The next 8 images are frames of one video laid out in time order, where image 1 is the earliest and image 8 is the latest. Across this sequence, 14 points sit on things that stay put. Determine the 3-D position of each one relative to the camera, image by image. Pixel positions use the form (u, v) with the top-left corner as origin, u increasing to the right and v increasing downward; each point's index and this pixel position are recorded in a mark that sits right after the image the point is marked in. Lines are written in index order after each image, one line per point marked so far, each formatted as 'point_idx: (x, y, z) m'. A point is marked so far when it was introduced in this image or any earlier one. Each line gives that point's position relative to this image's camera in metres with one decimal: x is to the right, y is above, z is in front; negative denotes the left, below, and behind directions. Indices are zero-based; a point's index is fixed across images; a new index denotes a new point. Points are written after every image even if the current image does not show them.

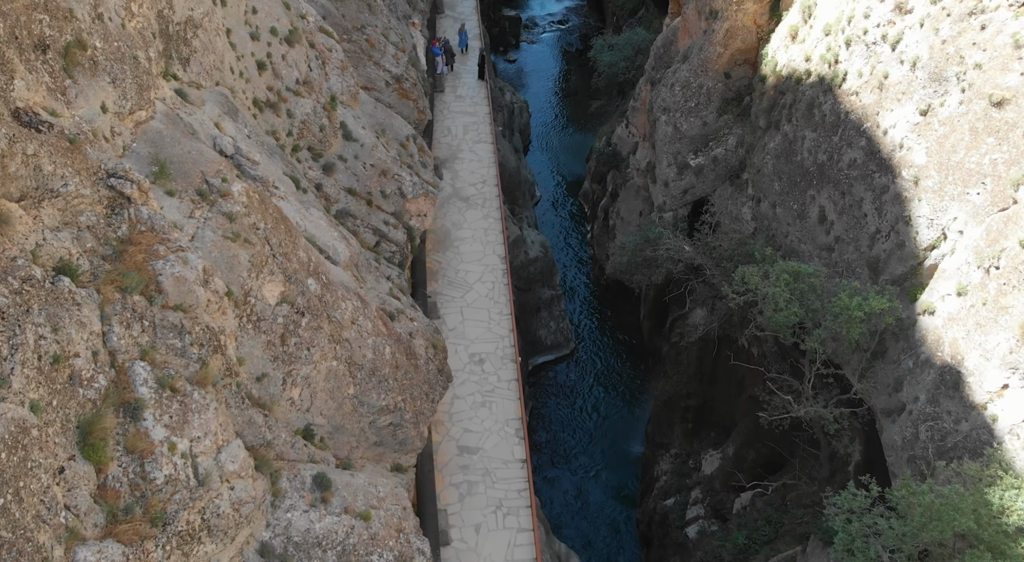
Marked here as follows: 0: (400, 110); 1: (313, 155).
0: (-2.3, +3.5, +17.7) m
1: (-3.1, +2.0, +13.3) m
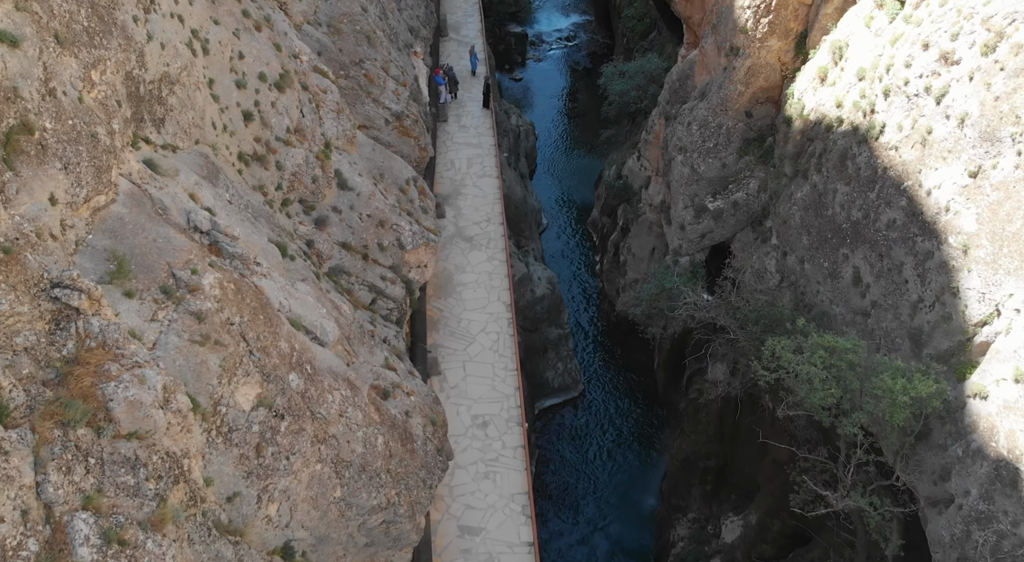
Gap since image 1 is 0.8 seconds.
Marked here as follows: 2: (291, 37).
0: (-2.2, +2.6, +16.7) m
1: (-3.0, +1.1, +12.4) m
2: (-3.5, +3.9, +13.9) m
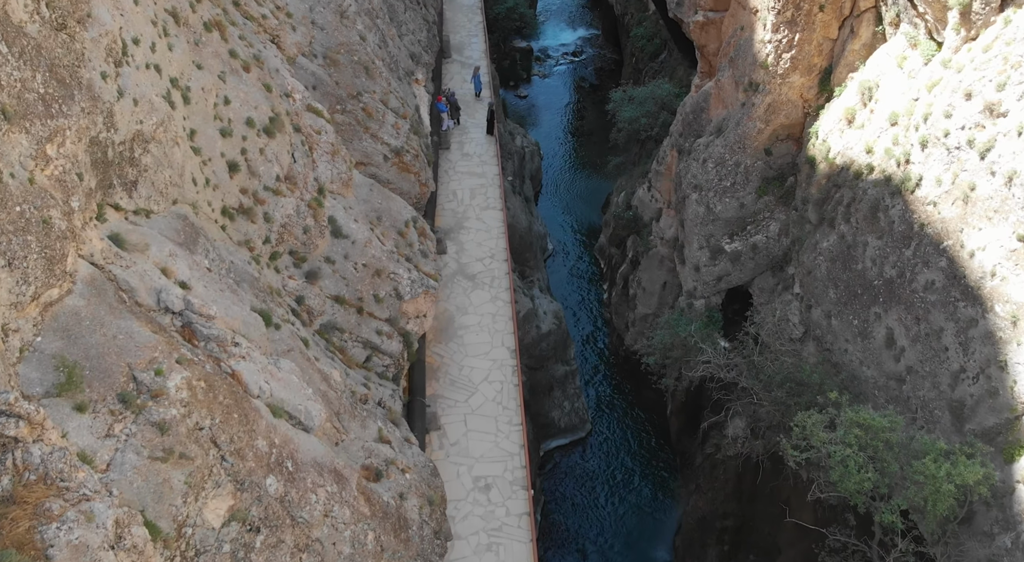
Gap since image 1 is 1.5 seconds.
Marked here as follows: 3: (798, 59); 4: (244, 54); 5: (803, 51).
0: (-2.1, +1.8, +15.9) m
1: (-2.9, +0.3, +11.5) m
2: (-3.5, +3.1, +13.0) m
3: (+4.4, +3.4, +13.4) m
4: (-3.7, +3.1, +11.9) m
5: (+4.5, +3.5, +13.3) m
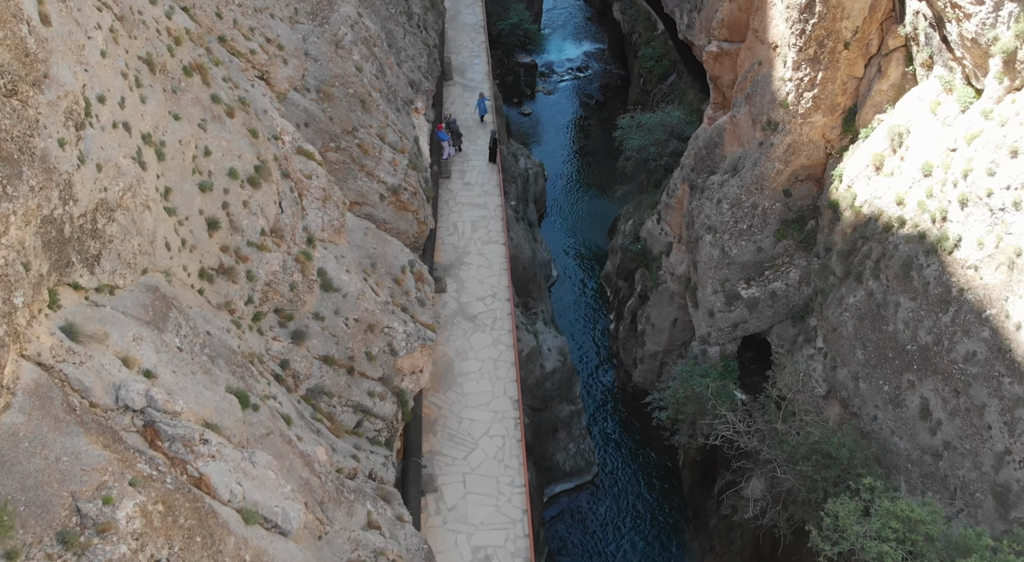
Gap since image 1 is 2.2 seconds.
0: (-2.0, +1.0, +15.1) m
1: (-2.9, -0.5, +10.7) m
2: (-3.4, +2.4, +12.2) m
3: (+4.5, +2.7, +12.5) m
4: (-3.6, +2.4, +11.0) m
5: (+4.5, +2.8, +12.4) m
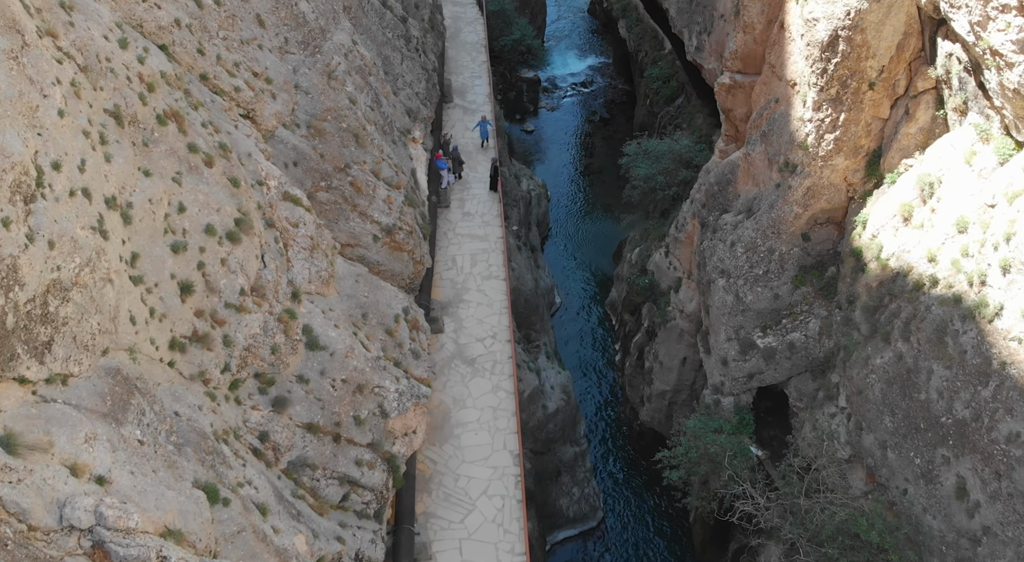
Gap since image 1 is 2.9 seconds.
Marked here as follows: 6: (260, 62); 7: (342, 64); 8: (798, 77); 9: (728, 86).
0: (-2.0, +0.2, +14.3) m
1: (-2.9, -1.2, +9.9) m
2: (-3.4, +1.6, +11.5) m
3: (+4.5, +1.9, +11.7) m
4: (-3.6, +1.6, +10.3) m
5: (+4.5, +2.0, +11.6) m
6: (-3.9, +3.4, +13.5) m
7: (-3.0, +3.9, +15.3) m
8: (+4.0, +2.8, +11.9) m
9: (+3.6, +3.3, +14.4) m
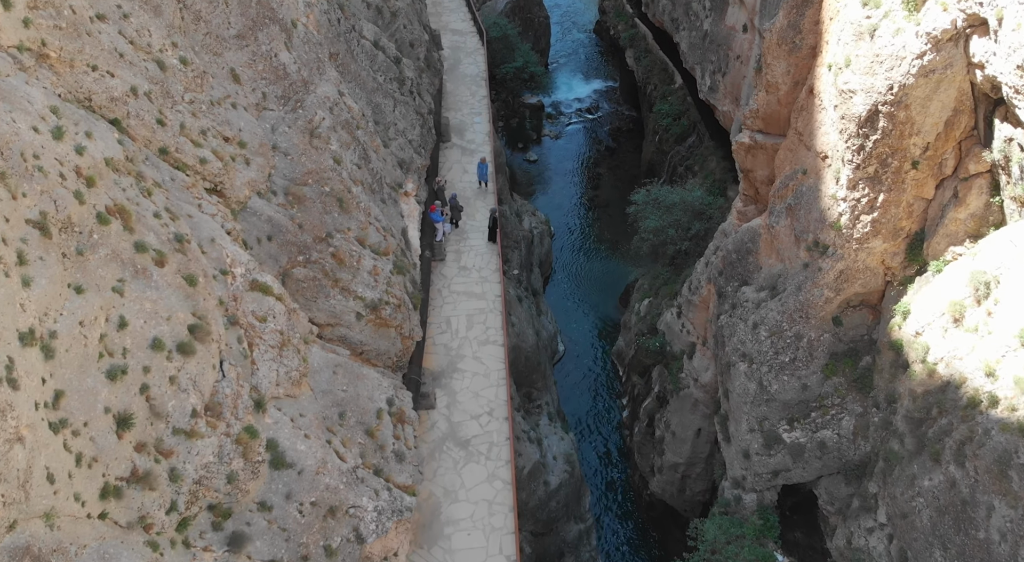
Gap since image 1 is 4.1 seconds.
0: (-2.0, -1.0, +13.0) m
1: (-2.9, -2.4, +8.6) m
2: (-3.4, +0.4, +10.2) m
3: (+4.4, +0.7, +10.4) m
4: (-3.7, +0.4, +9.0) m
5: (+4.5, +0.8, +10.3) m
6: (-4.0, +2.2, +12.3) m
7: (-3.0, +2.6, +14.0) m
8: (+3.9, +1.6, +10.6) m
9: (+3.6, +2.1, +13.1) m
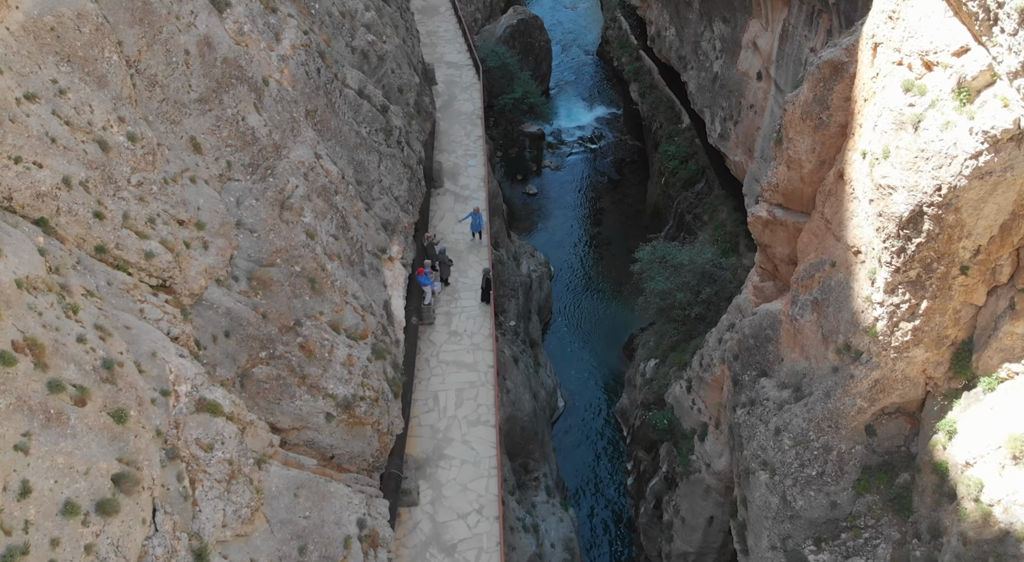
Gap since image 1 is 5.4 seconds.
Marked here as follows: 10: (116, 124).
0: (-2.1, -2.3, +11.7) m
1: (-3.1, -3.6, +7.3) m
2: (-3.6, -0.8, +8.9) m
3: (+4.3, -0.5, +9.0) m
4: (-3.8, -0.8, +7.7) m
5: (+4.3, -0.4, +8.9) m
6: (-4.1, +1.0, +11.0) m
7: (-3.1, +1.4, +12.7) m
8: (+3.8, +0.4, +9.2) m
9: (+3.5, +0.8, +11.7) m
10: (-4.7, +1.9, +10.2) m
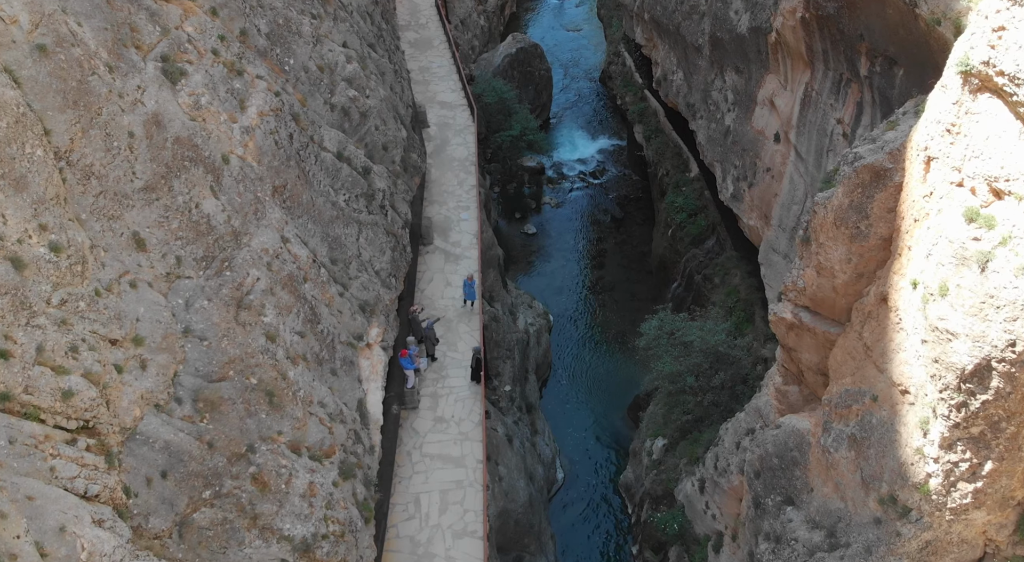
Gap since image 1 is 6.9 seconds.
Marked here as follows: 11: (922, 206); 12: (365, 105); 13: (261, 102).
0: (-2.3, -3.6, +10.2) m
1: (-3.3, -5.0, +5.8) m
2: (-3.8, -2.2, +7.4) m
3: (+4.1, -1.9, +7.5) m
4: (-4.0, -2.2, +6.2) m
5: (+4.2, -1.8, +7.4) m
6: (-4.3, -0.4, +9.5) m
7: (-3.3, 0.0, +11.3) m
8: (+3.6, -1.0, +7.7) m
9: (+3.3, -0.6, +10.2) m
10: (-4.9, +0.5, +8.8) m
11: (+3.5, +0.7, +7.4) m
12: (-2.8, +3.4, +16.7) m
13: (-3.8, +2.7, +13.0) m
